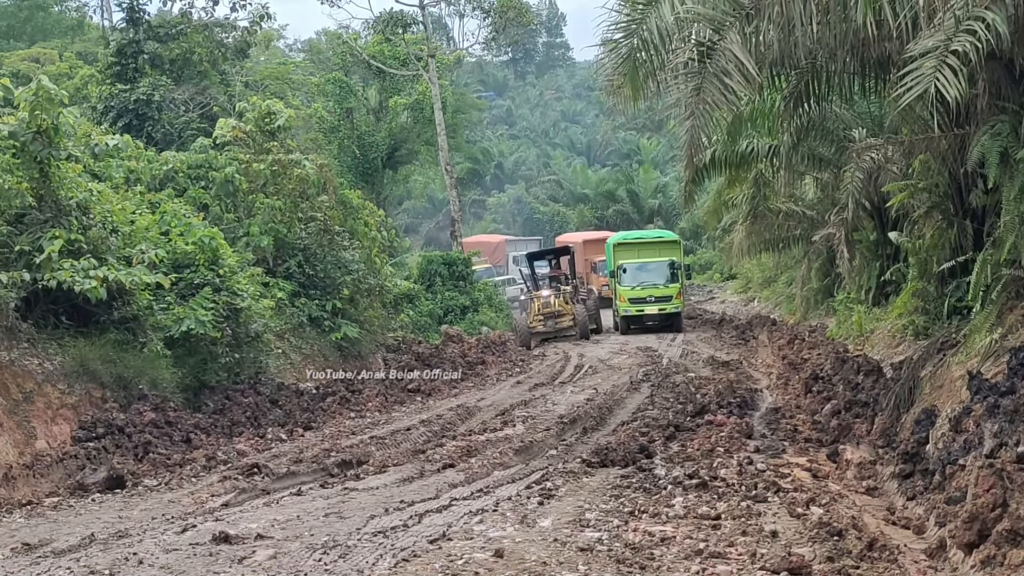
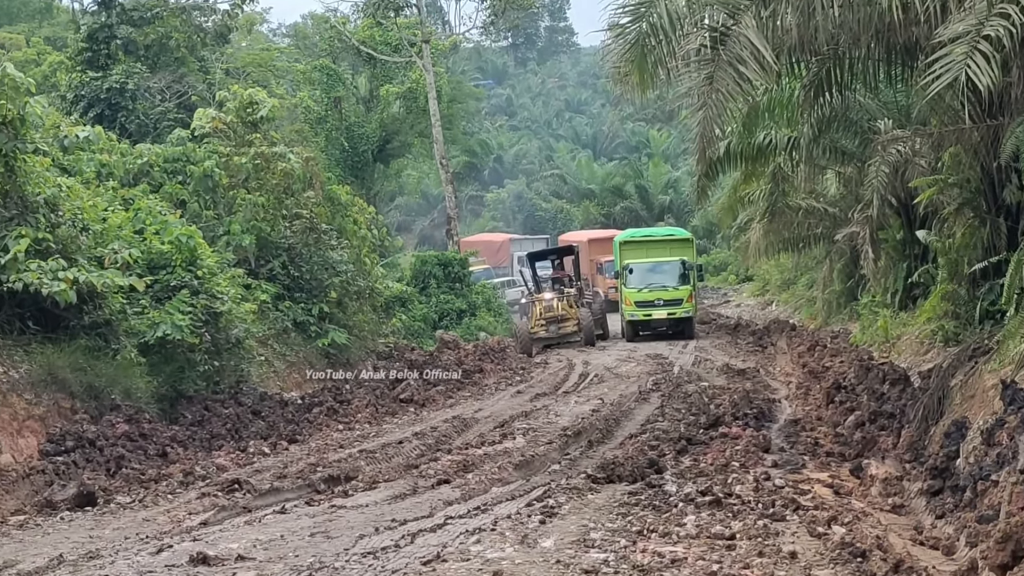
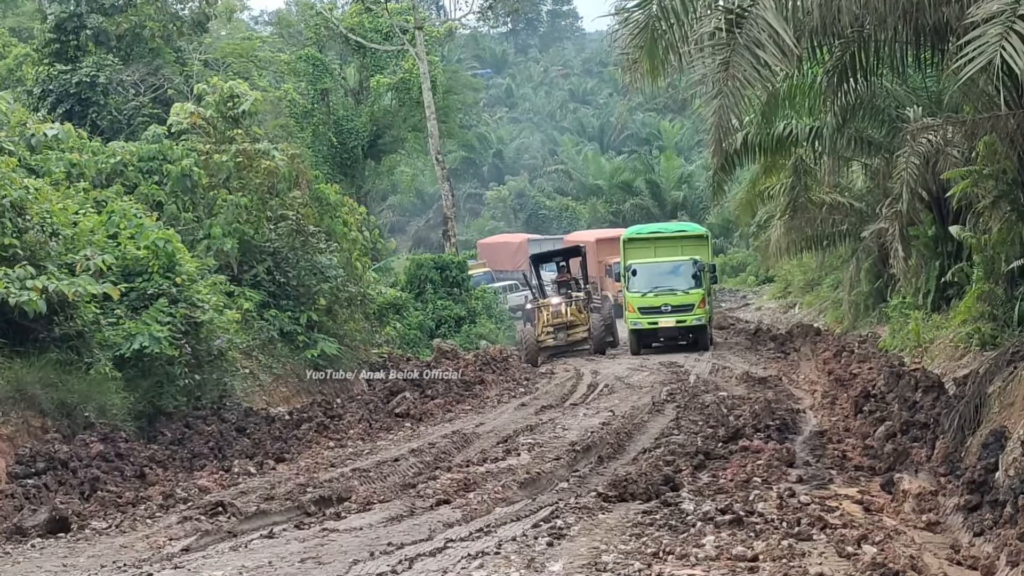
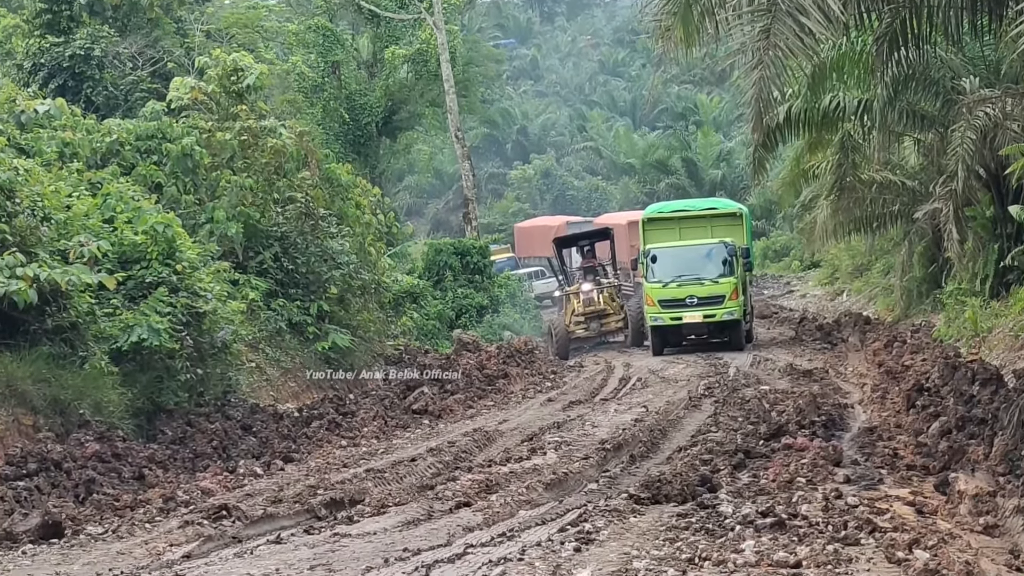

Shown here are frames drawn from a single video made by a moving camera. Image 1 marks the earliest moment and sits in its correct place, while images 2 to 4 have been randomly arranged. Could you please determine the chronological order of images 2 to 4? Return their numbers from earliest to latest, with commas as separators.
2, 3, 4
